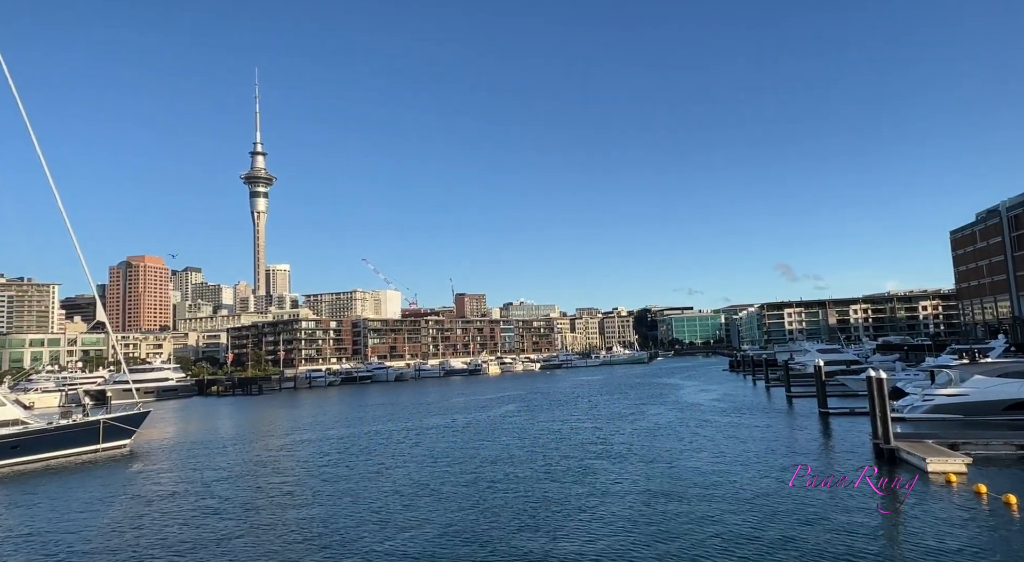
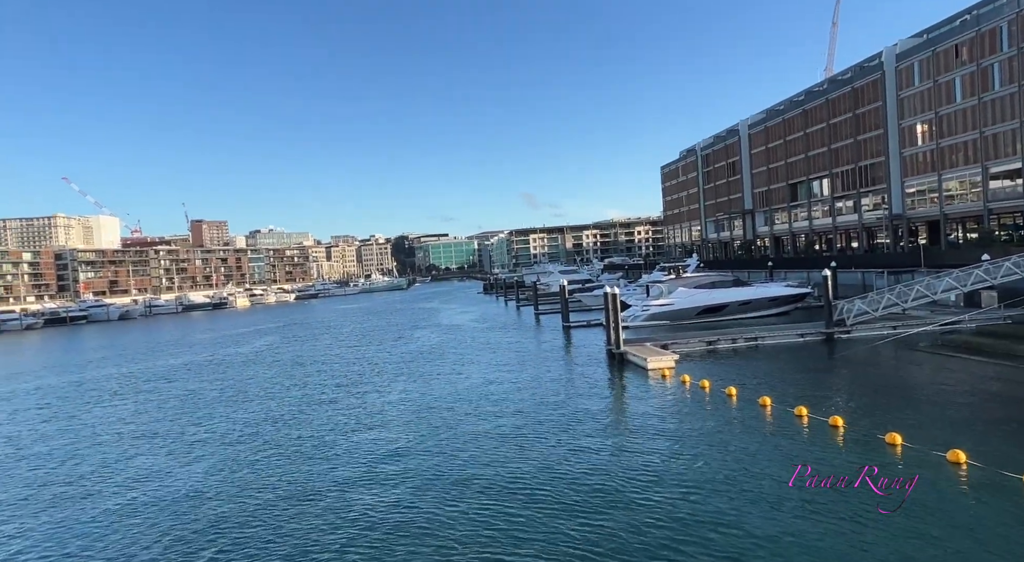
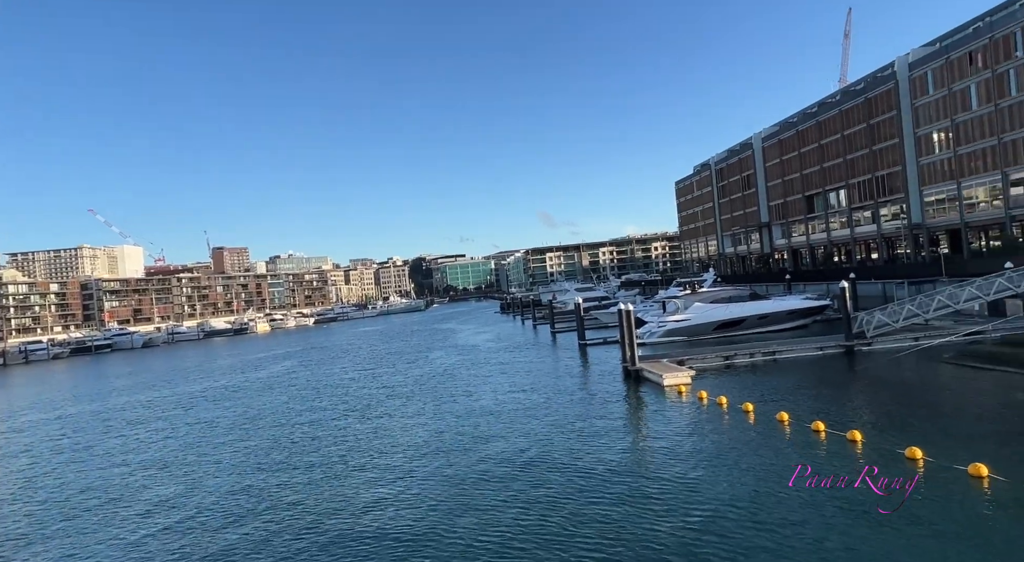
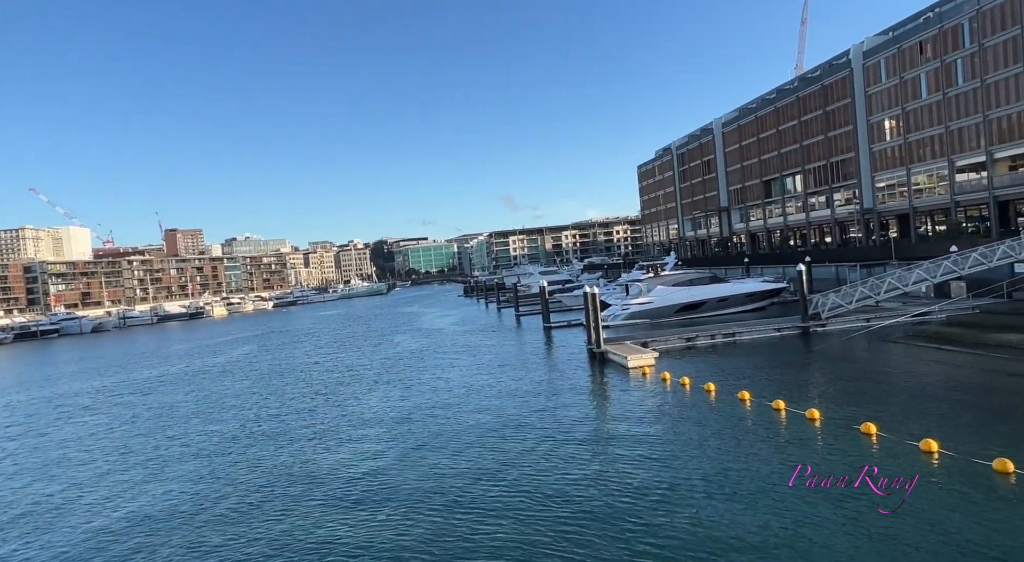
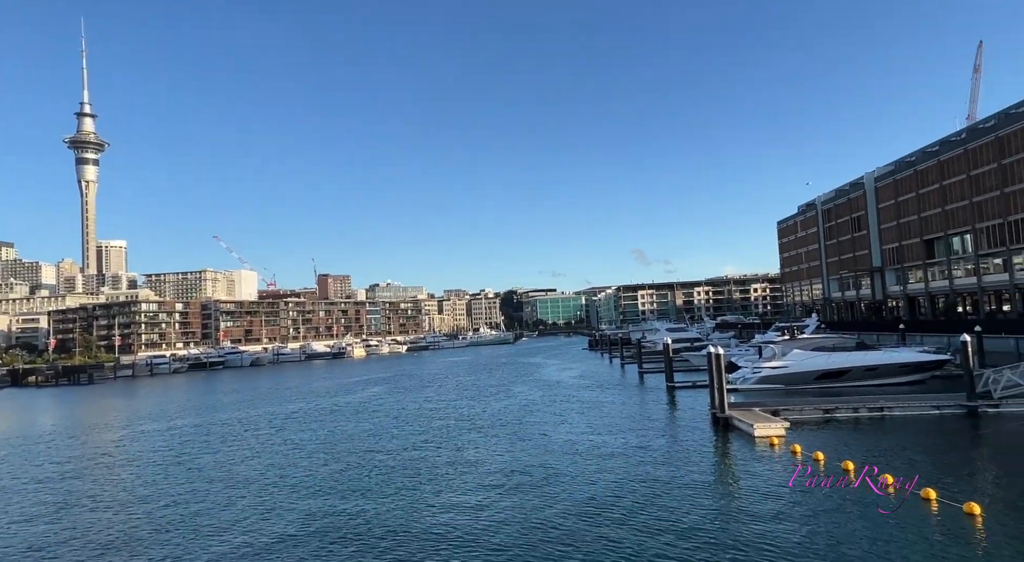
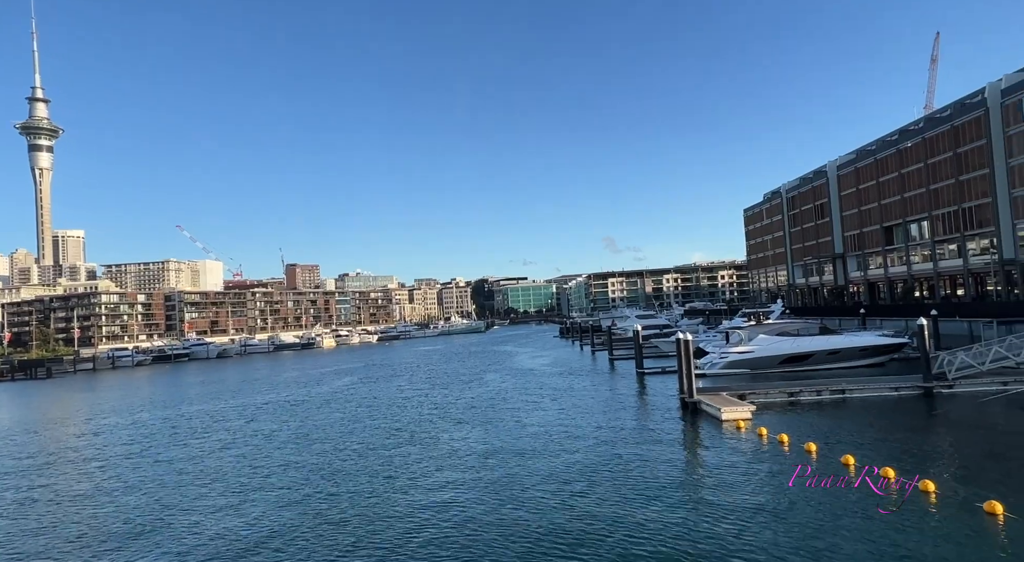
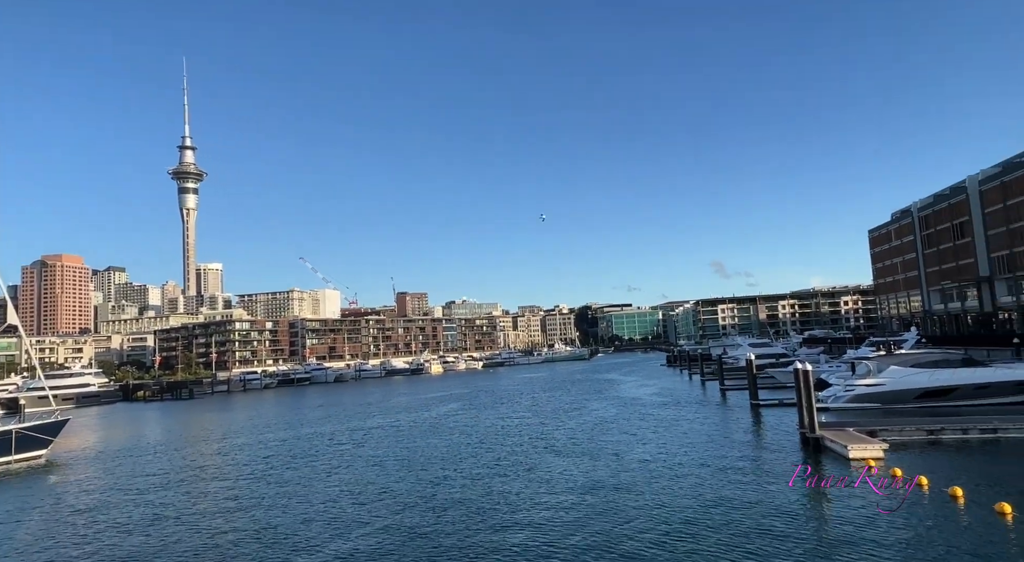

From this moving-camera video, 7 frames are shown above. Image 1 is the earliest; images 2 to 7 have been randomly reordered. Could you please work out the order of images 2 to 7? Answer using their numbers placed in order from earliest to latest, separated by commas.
7, 5, 6, 3, 4, 2
